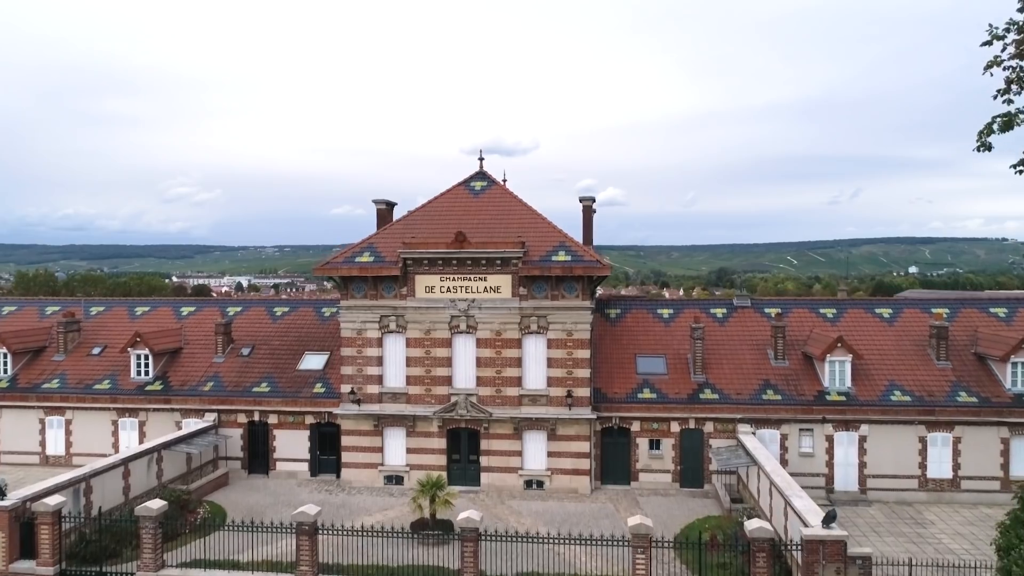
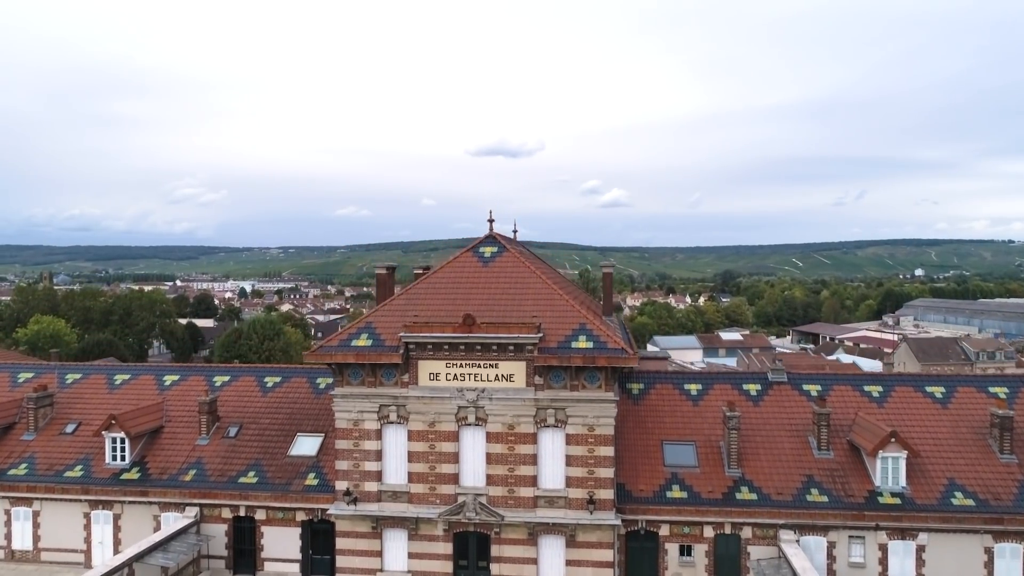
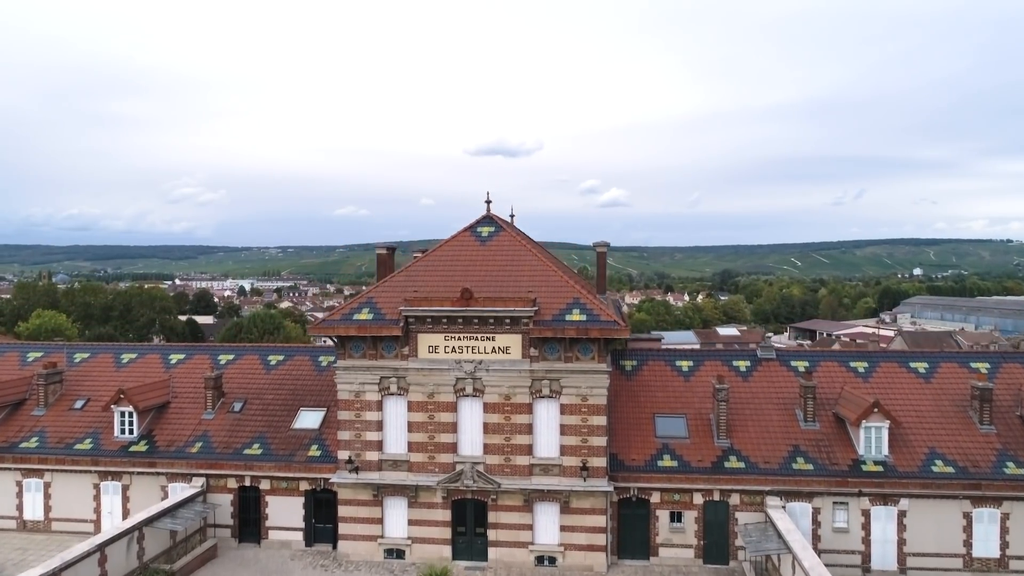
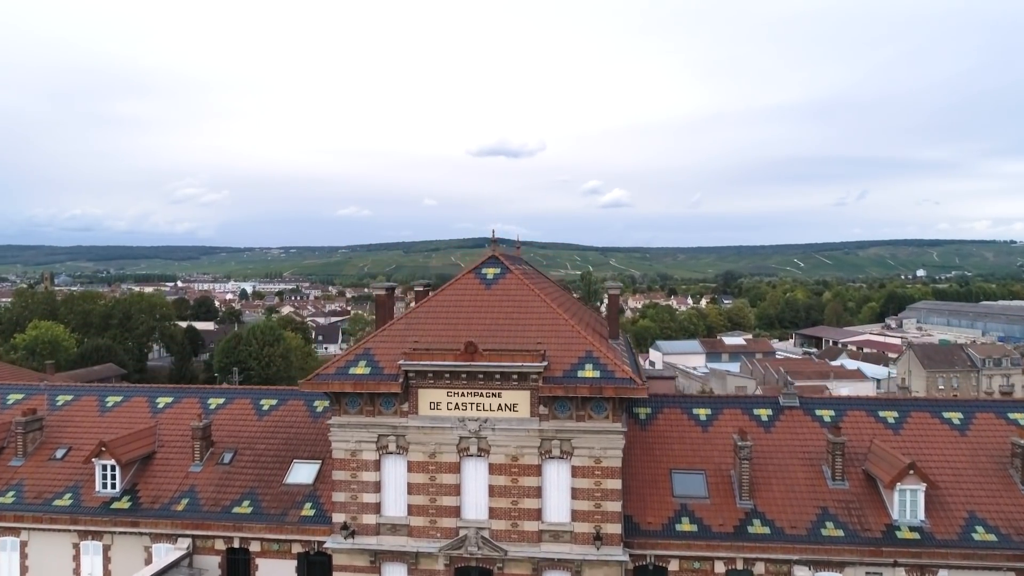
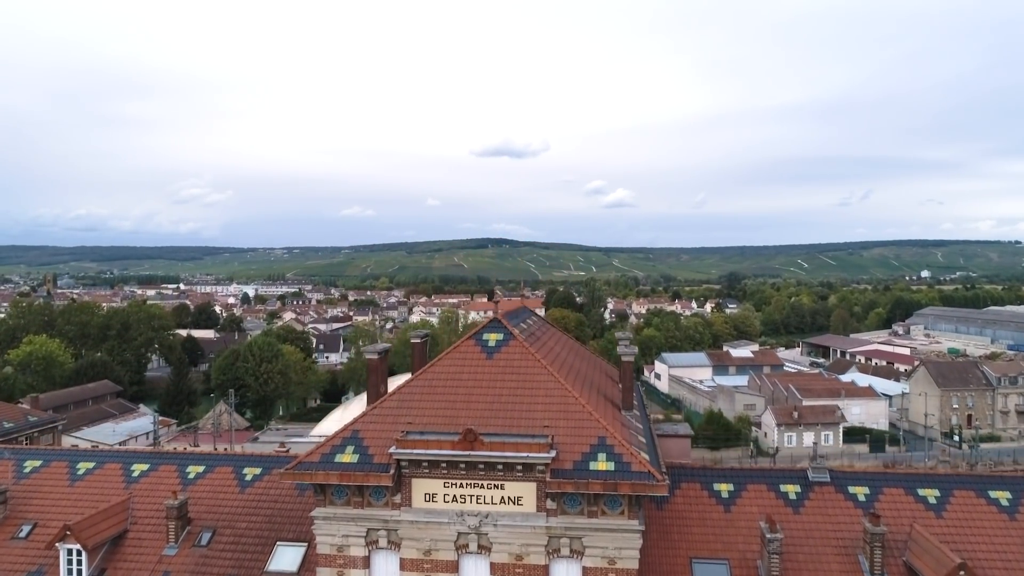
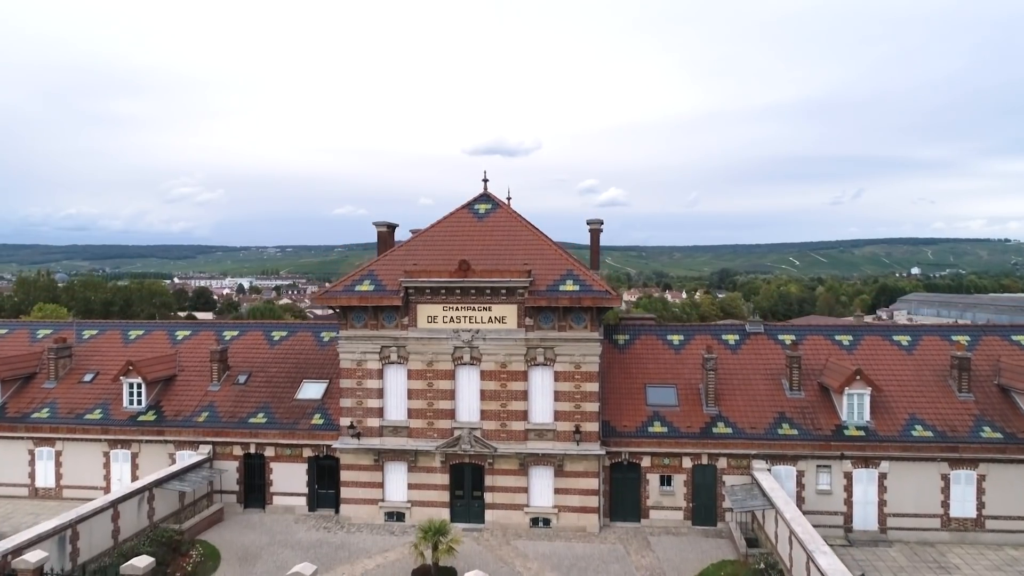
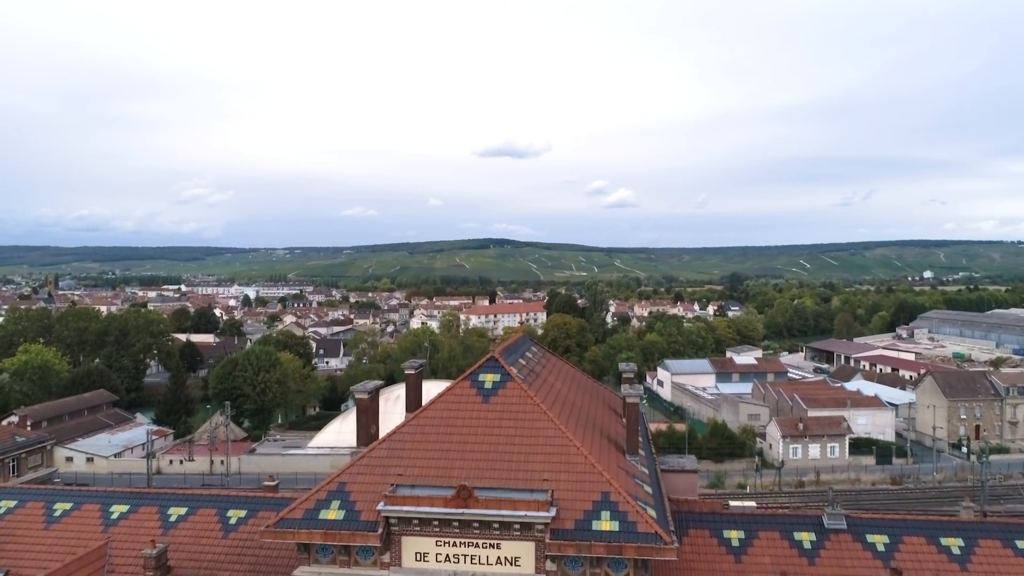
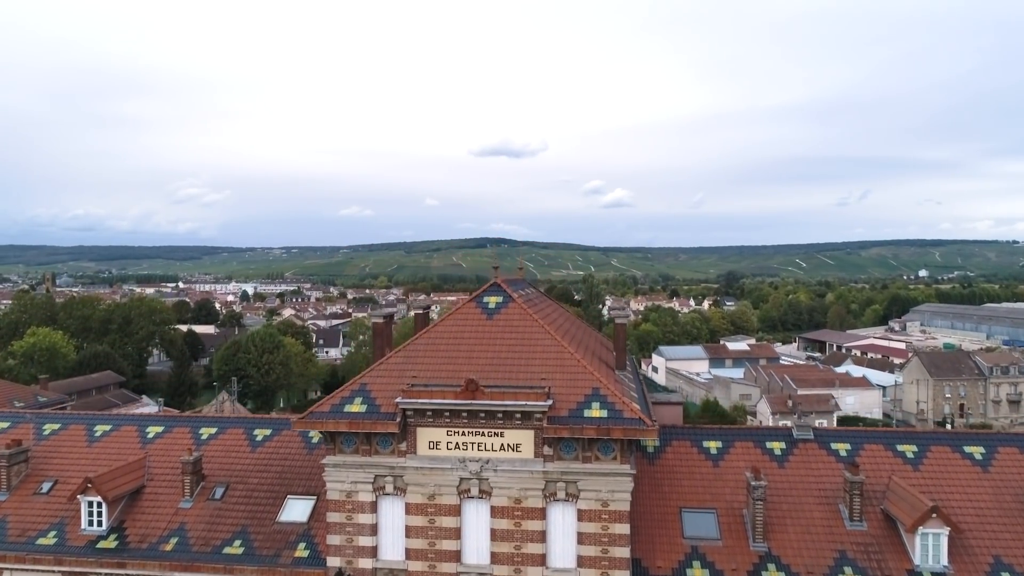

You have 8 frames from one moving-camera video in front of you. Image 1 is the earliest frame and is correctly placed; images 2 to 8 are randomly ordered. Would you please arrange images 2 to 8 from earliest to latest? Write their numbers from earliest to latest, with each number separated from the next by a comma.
6, 3, 2, 4, 8, 5, 7
